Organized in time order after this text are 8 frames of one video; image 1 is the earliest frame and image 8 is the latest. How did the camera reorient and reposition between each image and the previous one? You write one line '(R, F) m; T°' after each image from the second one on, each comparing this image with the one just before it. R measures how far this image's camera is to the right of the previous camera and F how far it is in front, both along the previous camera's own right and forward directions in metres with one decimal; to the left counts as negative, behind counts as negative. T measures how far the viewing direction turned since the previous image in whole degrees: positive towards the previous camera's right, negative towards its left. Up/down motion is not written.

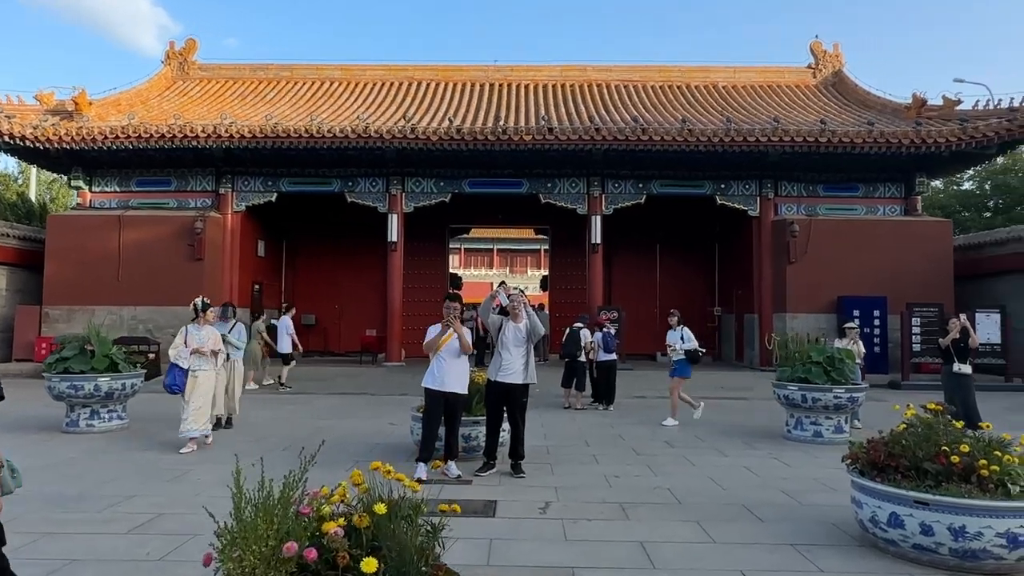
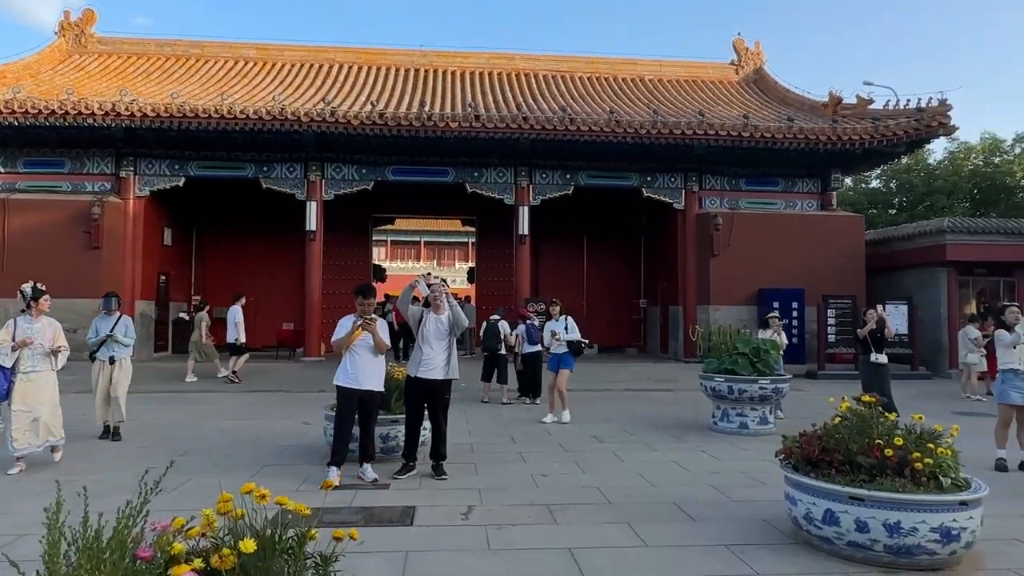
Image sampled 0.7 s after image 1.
(+0.1, +0.4) m; +6°
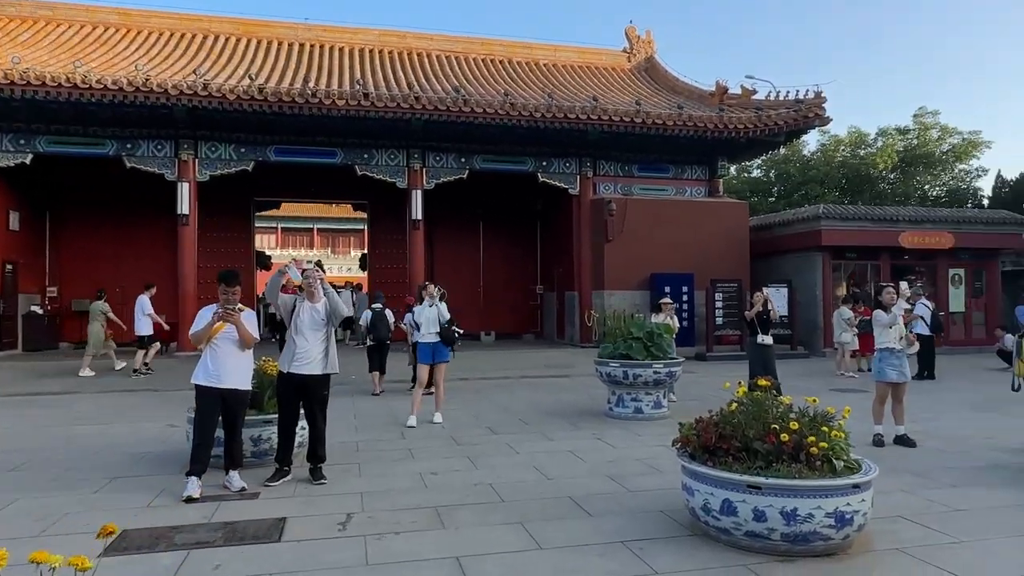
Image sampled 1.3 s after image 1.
(+0.1, +0.4) m; +8°
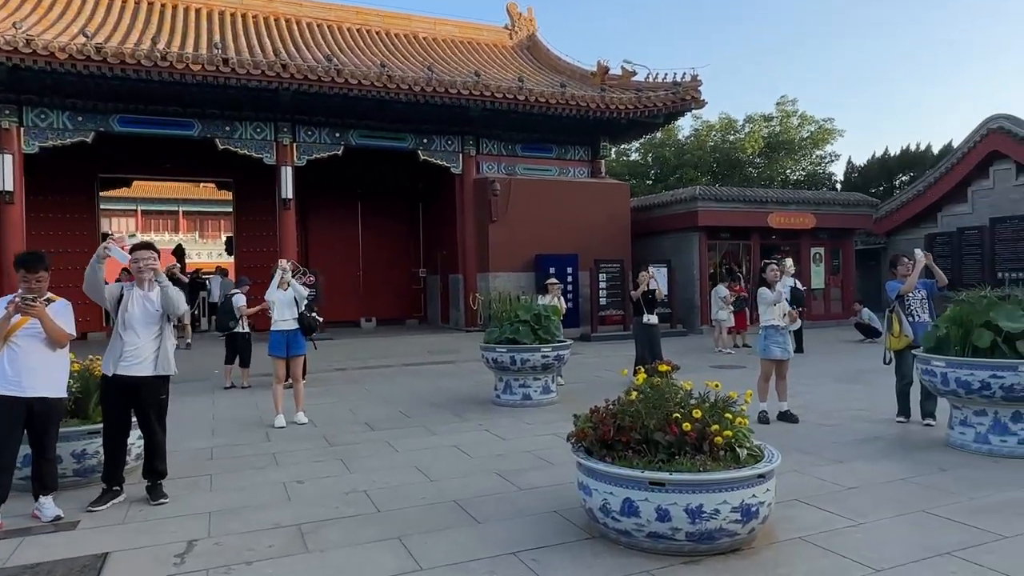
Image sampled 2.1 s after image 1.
(+0.1, +0.5) m; +10°
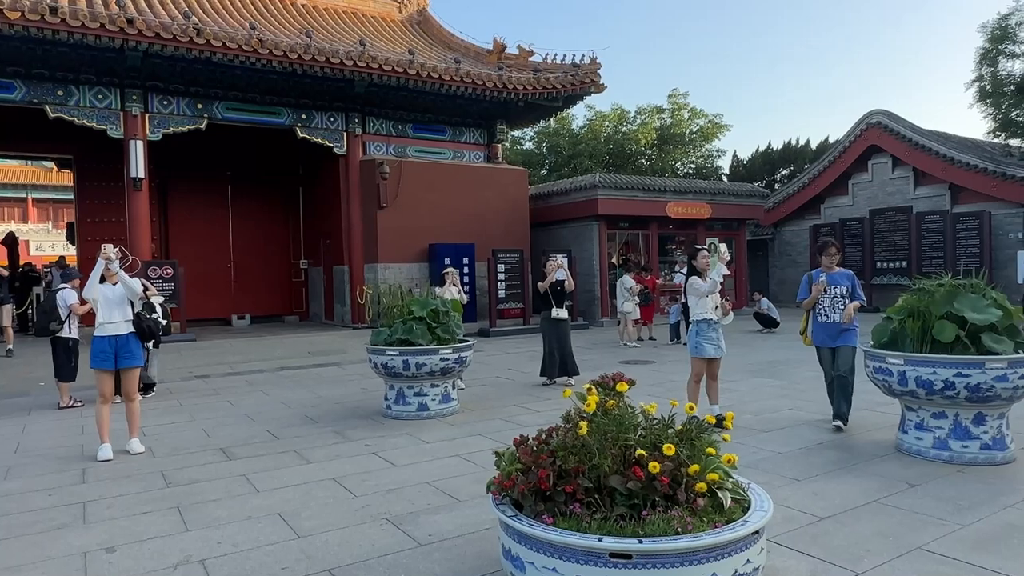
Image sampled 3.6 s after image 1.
(0.0, +1.0) m; +9°
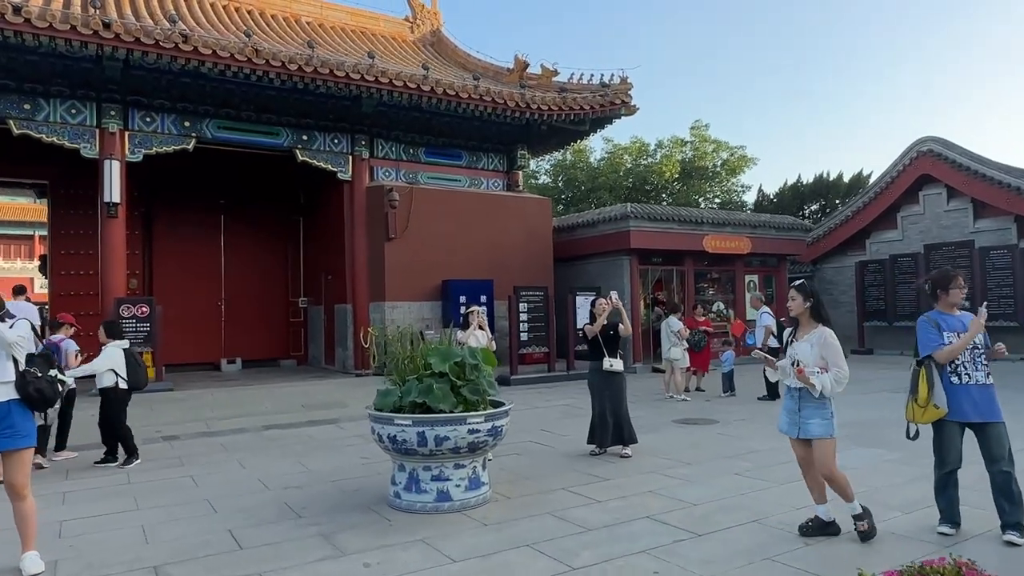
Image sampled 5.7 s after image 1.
(-0.3, +1.6) m; -1°
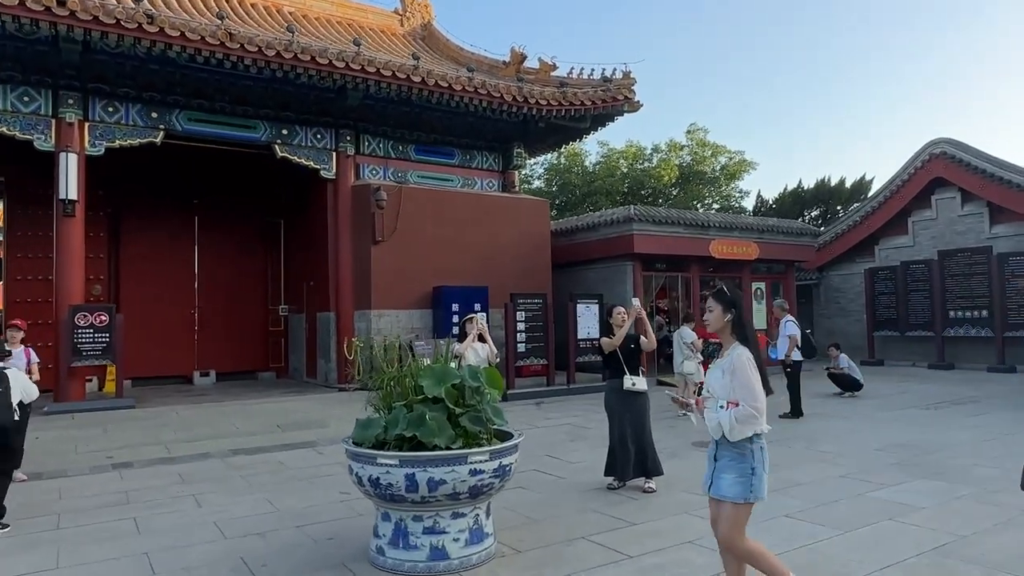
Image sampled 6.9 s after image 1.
(-0.1, +0.9) m; +1°
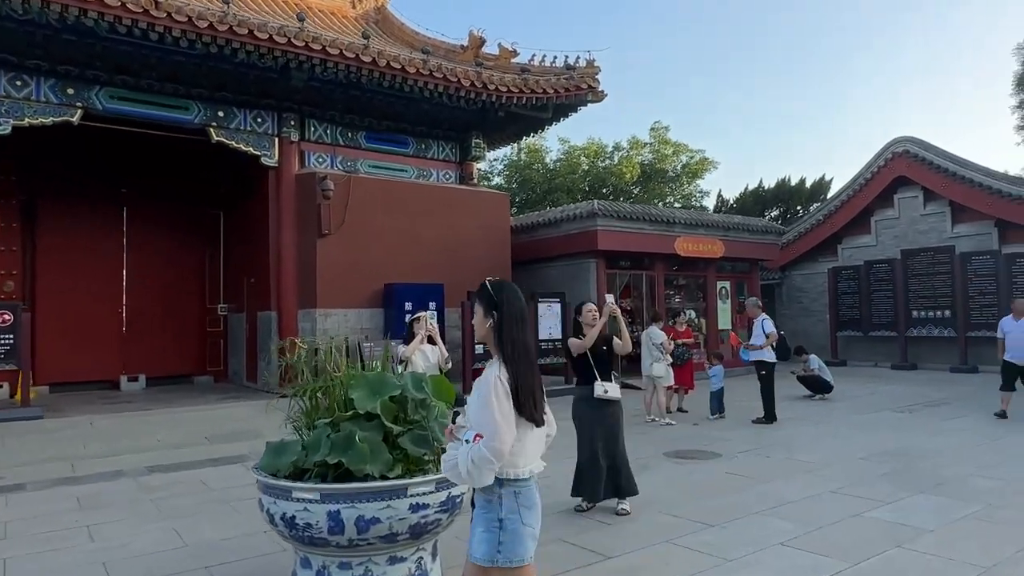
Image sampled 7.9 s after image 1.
(0.0, +0.7) m; +3°
